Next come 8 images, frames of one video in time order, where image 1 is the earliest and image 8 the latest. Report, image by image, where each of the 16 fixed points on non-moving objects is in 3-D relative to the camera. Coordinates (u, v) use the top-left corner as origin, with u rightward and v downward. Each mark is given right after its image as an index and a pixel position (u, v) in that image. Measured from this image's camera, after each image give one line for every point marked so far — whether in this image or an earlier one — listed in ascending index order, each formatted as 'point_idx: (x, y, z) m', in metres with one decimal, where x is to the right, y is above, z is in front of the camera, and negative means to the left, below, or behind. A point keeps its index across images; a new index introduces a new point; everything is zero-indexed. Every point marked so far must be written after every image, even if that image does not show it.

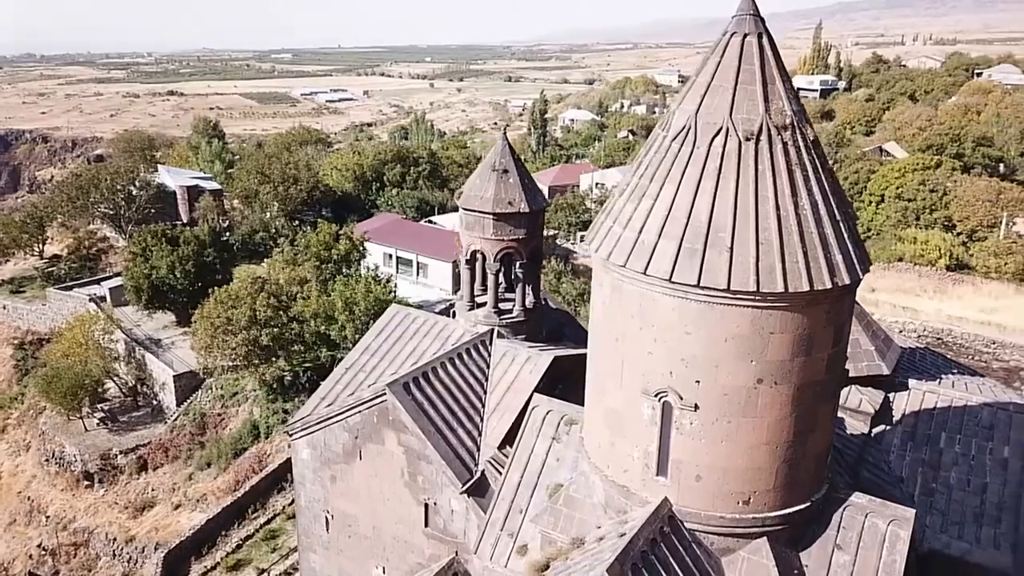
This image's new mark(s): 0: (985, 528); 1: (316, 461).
0: (+5.4, -2.7, +8.9) m
1: (-2.6, -2.3, +10.4) m
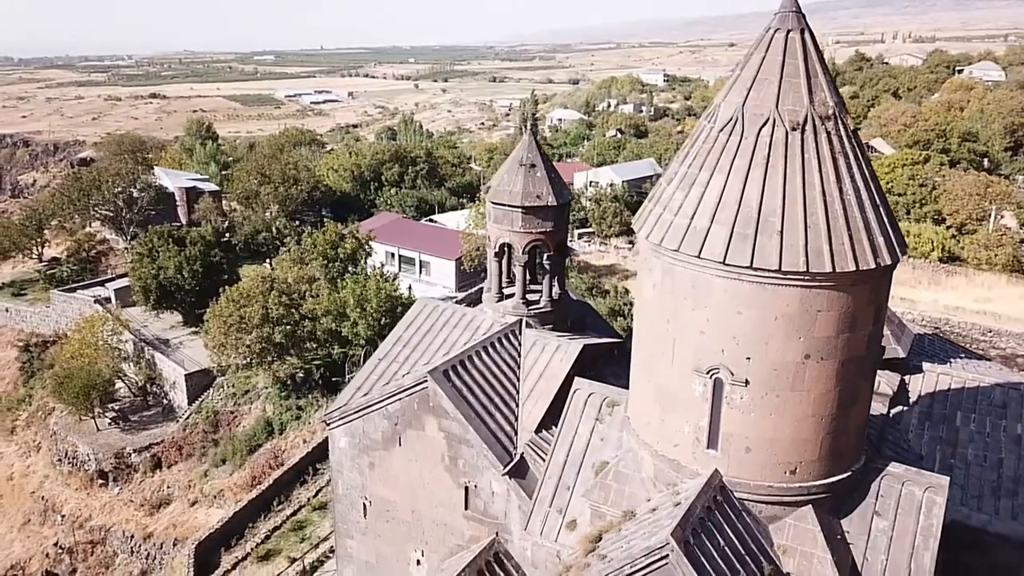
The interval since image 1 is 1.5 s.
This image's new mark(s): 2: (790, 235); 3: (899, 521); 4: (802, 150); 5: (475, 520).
0: (+5.9, -2.5, +9.3) m
1: (-2.2, -2.2, +10.7) m
2: (+2.2, +0.4, +6.2) m
3: (+3.4, -2.1, +6.9) m
4: (+2.4, +1.1, +6.3) m
5: (-0.5, -2.9, +9.9) m
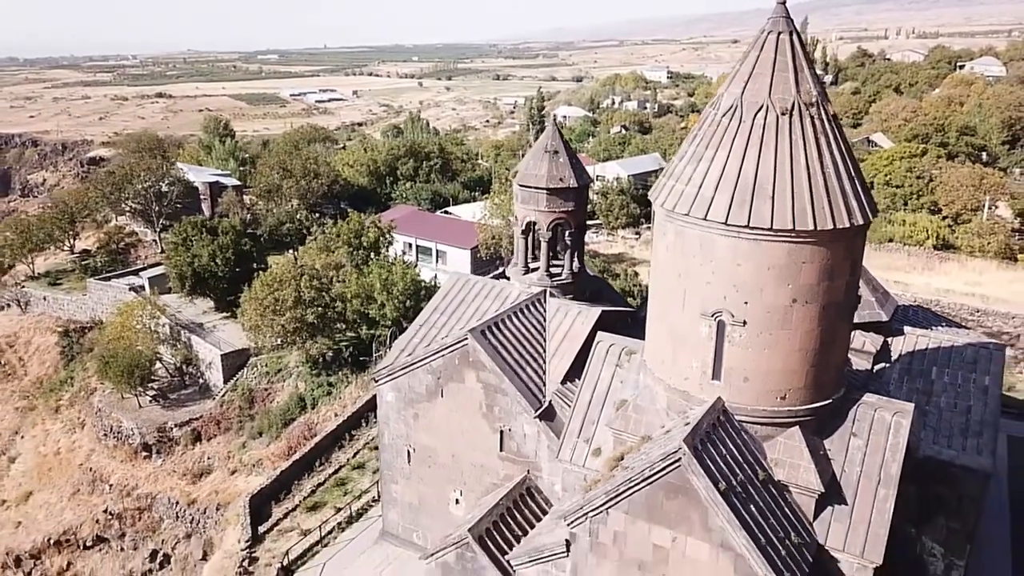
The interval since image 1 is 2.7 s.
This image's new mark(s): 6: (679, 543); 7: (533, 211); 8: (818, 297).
0: (+6.3, -2.1, +10.7) m
1: (-1.7, -1.8, +12.2) m
2: (+2.6, +0.8, +7.6) m
3: (+3.8, -1.6, +8.3) m
4: (+2.8, +1.5, +7.7) m
5: (0.0, -2.5, +11.3) m
6: (+1.6, -2.5, +7.6) m
7: (+0.4, +1.3, +13.0) m
8: (+3.1, -0.1, +7.9) m
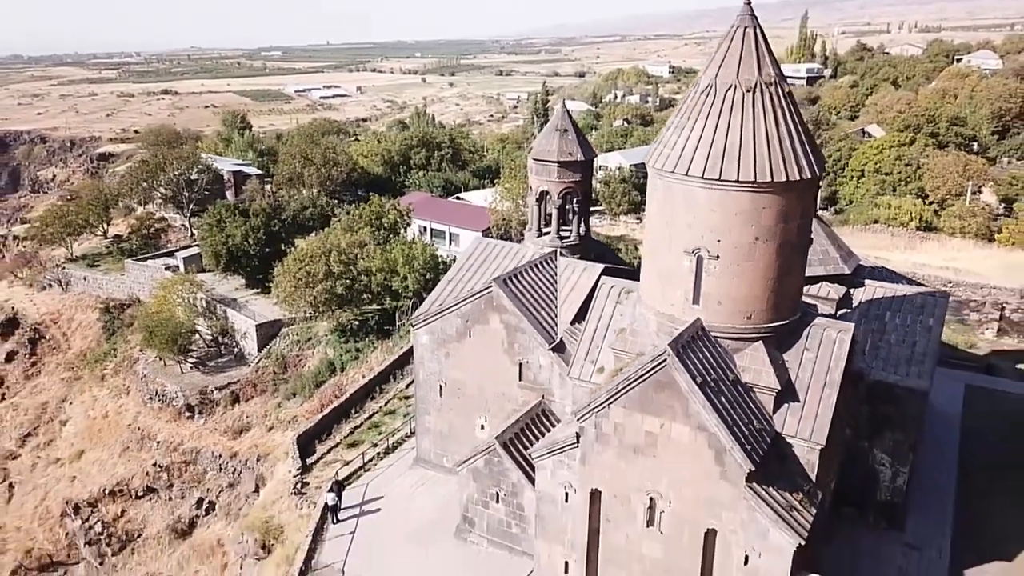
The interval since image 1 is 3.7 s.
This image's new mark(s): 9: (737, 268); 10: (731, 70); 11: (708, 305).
0: (+6.6, -1.3, +12.8) m
1: (-1.4, -1.0, +14.3) m
2: (+2.9, +1.6, +9.6) m
3: (+4.1, -0.9, +10.4) m
4: (+3.0, +2.3, +9.8) m
5: (+0.3, -1.7, +13.4) m
6: (+1.9, -1.8, +9.7) m
7: (+0.7, +2.1, +15.1) m
8: (+3.4, +0.7, +9.9) m
9: (+2.9, +0.3, +10.1) m
10: (+2.8, +2.8, +9.9) m
11: (+2.6, -0.2, +10.3) m
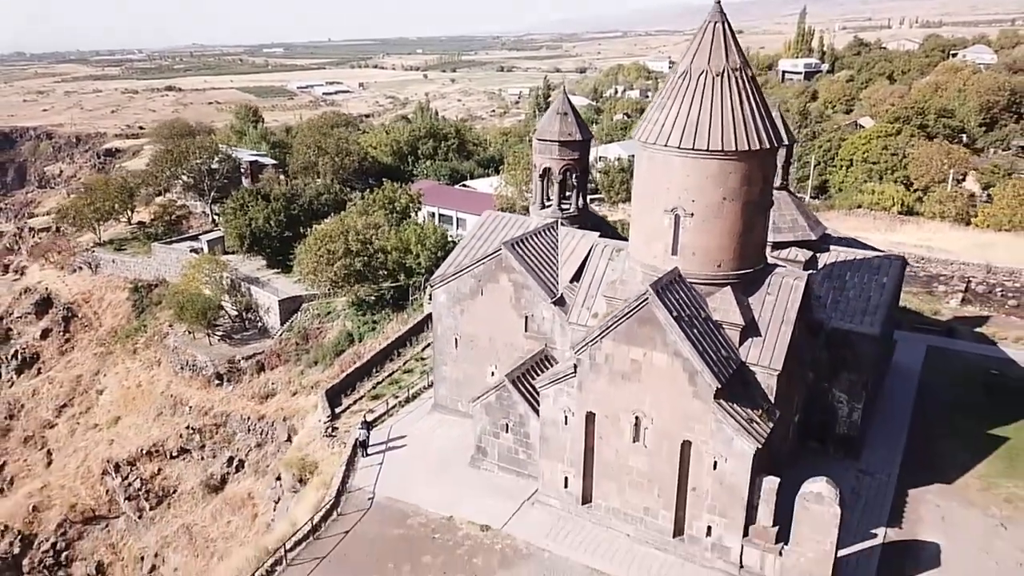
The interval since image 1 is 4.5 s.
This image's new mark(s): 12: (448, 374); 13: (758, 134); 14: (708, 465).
0: (+6.7, -0.5, +14.8) m
1: (-1.3, -0.3, +16.3) m
2: (+3.0, +2.3, +11.6) m
3: (+4.2, -0.1, +12.3) m
4: (+3.1, +3.0, +11.7) m
5: (+0.4, -1.0, +15.4) m
6: (+2.0, -1.0, +11.7) m
7: (+0.8, +2.8, +17.0) m
8: (+3.5, +1.4, +11.9) m
9: (+3.0, +1.0, +12.0) m
10: (+2.9, +3.5, +11.9) m
11: (+2.7, +0.5, +12.3) m
12: (-1.4, -1.9, +16.9) m
13: (+3.7, +2.3, +11.7) m
14: (+2.9, -2.6, +11.6) m
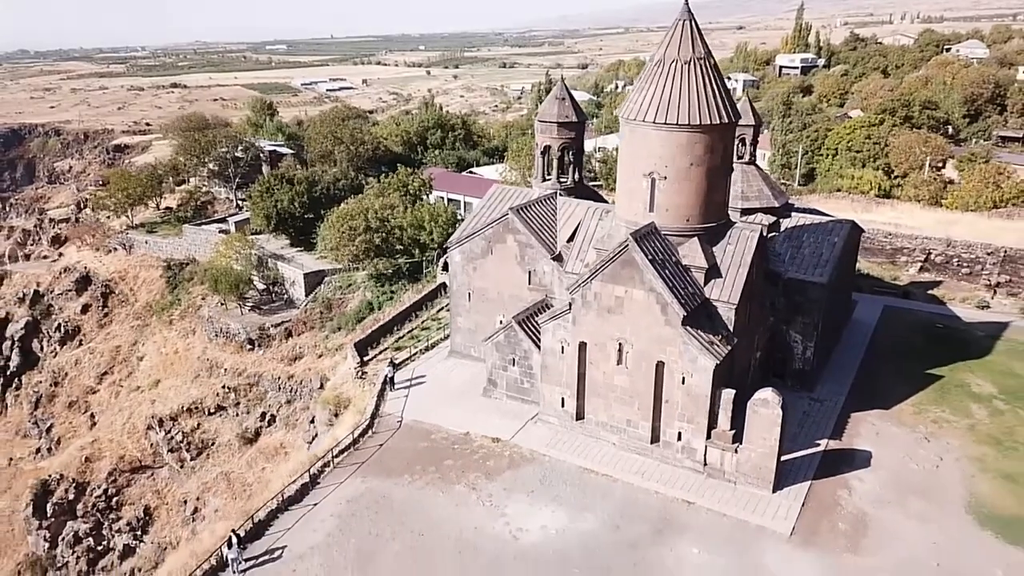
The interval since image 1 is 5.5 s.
0: (+6.8, +0.4, +17.4) m
1: (-1.2, +0.7, +19.0) m
2: (+3.1, +3.3, +14.3) m
3: (+4.4, +0.8, +15.0) m
4: (+3.3, +4.0, +14.4) m
5: (+0.5, 0.0, +18.1) m
6: (+2.2, -0.1, +14.4) m
7: (+0.9, +3.8, +19.7) m
8: (+3.6, +2.3, +14.6) m
9: (+3.1, +1.9, +14.7) m
10: (+3.0, +4.5, +14.6) m
11: (+2.8, +1.5, +14.9) m
12: (-1.3, -0.9, +19.6) m
13: (+3.8, +3.2, +14.3) m
14: (+3.1, -1.7, +14.3) m
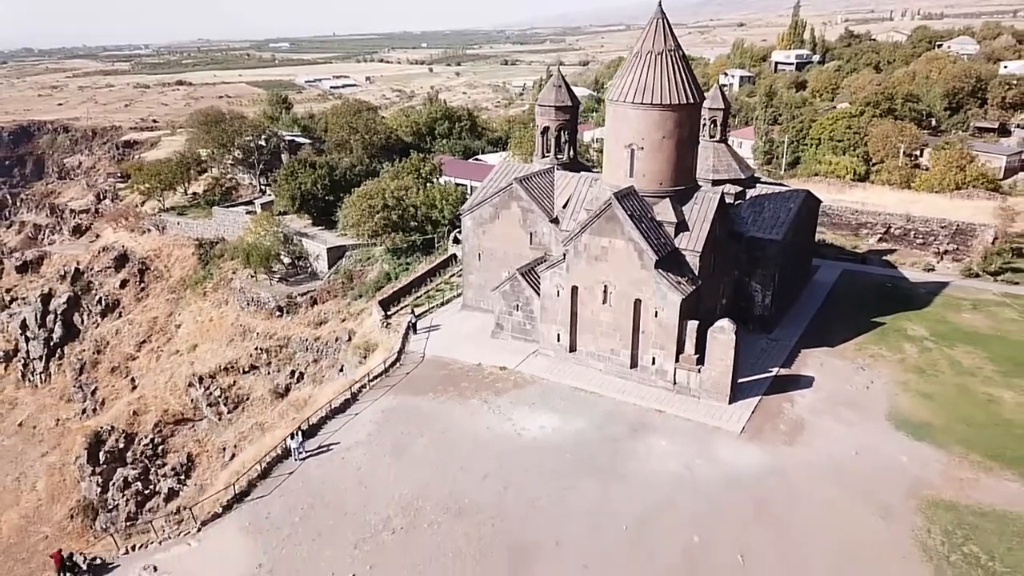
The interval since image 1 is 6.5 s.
0: (+7.0, +1.5, +20.6) m
1: (-1.1, +1.8, +22.1) m
2: (+3.2, +4.4, +17.4) m
3: (+4.5, +1.9, +18.2) m
4: (+3.3, +5.1, +17.6) m
5: (+0.6, +1.1, +21.3) m
6: (+2.2, +1.0, +17.6) m
7: (+1.0, +4.9, +22.9) m
8: (+3.7, +3.5, +17.7) m
9: (+3.2, +3.0, +17.9) m
10: (+3.1, +5.6, +17.7) m
11: (+2.9, +2.6, +18.1) m
12: (-1.1, +0.2, +22.8) m
13: (+3.9, +4.4, +17.5) m
14: (+3.2, -0.6, +17.5) m
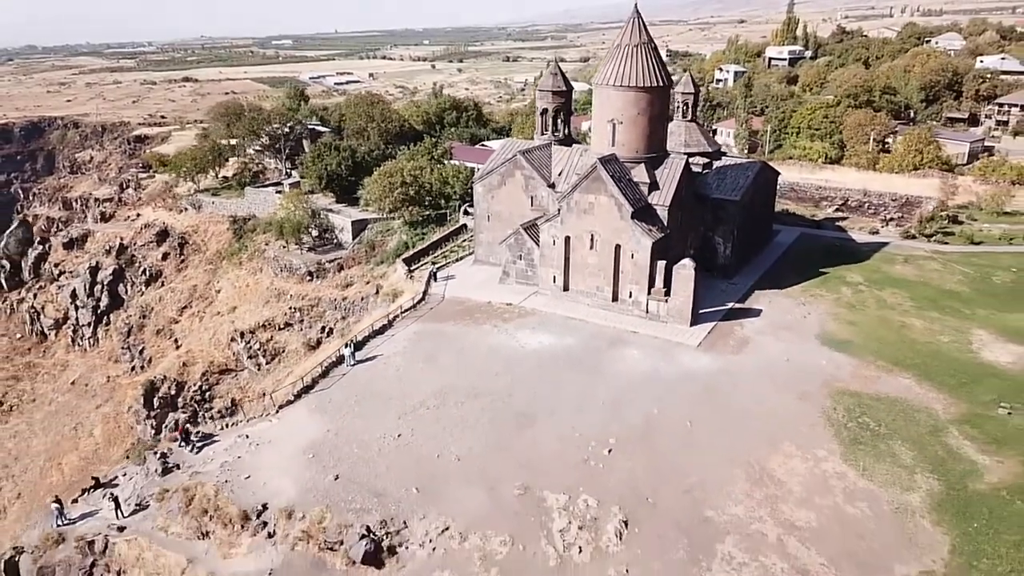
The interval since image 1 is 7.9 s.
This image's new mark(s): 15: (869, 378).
0: (+7.1, +3.0, +24.8) m
1: (-0.9, +3.3, +26.4) m
2: (+3.3, +5.9, +21.7) m
3: (+4.6, +3.4, +22.4) m
4: (+3.5, +6.6, +21.8) m
5: (+0.8, +2.6, +25.5) m
6: (+2.4, +2.5, +21.8) m
7: (+1.2, +6.4, +27.1) m
8: (+3.8, +4.9, +22.0) m
9: (+3.4, +4.5, +22.1) m
10: (+3.2, +7.1, +21.9) m
11: (+3.0, +4.0, +22.3) m
12: (-1.0, +1.7, +27.0) m
13: (+4.0, +5.8, +21.7) m
14: (+3.3, +0.9, +21.7) m
15: (+8.8, -2.2, +19.1) m
